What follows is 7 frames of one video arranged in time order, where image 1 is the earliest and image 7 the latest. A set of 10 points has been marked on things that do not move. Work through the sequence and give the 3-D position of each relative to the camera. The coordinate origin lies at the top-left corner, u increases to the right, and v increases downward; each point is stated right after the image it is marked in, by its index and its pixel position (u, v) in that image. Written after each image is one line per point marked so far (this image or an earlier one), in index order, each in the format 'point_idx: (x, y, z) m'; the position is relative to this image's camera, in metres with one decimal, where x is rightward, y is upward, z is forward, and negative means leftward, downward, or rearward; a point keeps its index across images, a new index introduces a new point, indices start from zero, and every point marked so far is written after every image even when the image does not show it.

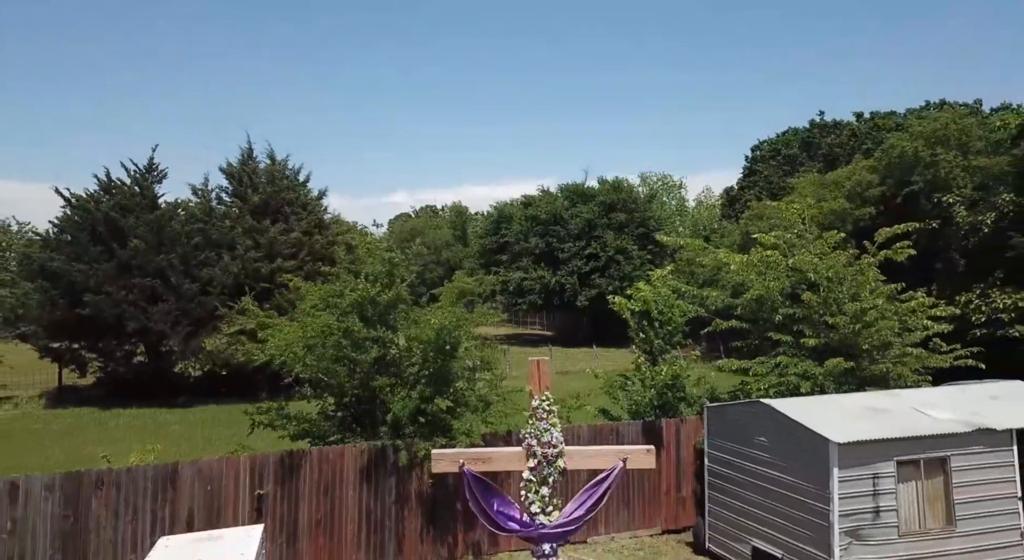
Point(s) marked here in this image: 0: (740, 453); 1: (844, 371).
0: (+3.0, -2.2, +9.7) m
1: (+4.9, -1.3, +11.3) m
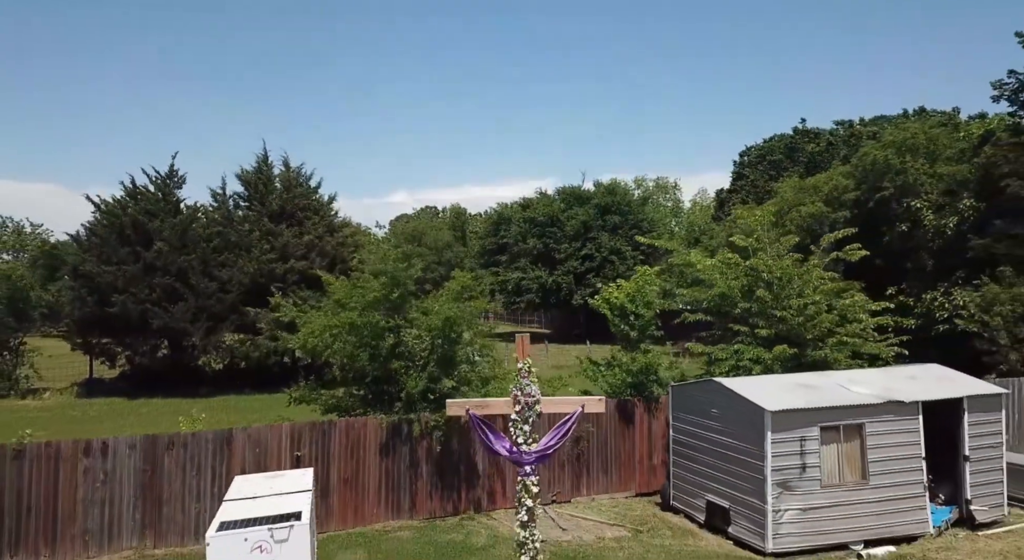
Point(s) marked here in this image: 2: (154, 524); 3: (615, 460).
0: (+2.9, -2.2, +11.7) m
1: (+4.9, -1.3, +13.2) m
2: (-4.8, -3.3, +10.2) m
3: (+1.8, -3.1, +12.8) m
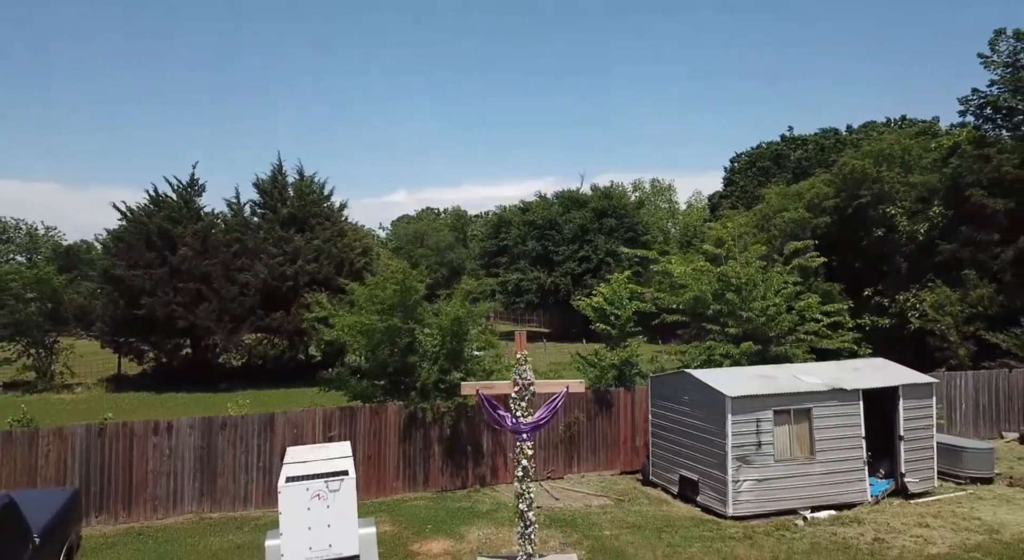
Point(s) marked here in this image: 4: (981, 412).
0: (+2.9, -2.3, +13.6) m
1: (+4.9, -1.4, +15.1) m
2: (-4.8, -3.4, +12.1) m
3: (+1.8, -3.2, +14.7) m
4: (+11.3, -3.1, +18.1) m
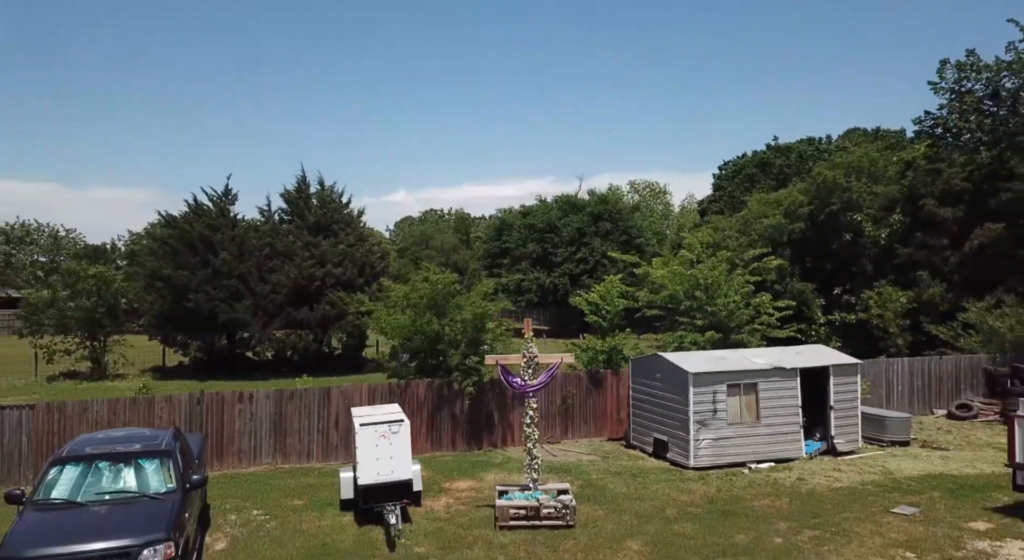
0: (+3.1, -2.4, +16.9) m
1: (+5.0, -1.4, +18.4) m
2: (-4.6, -3.4, +15.4) m
3: (+1.9, -3.2, +18.0) m
4: (+11.4, -3.1, +21.3) m
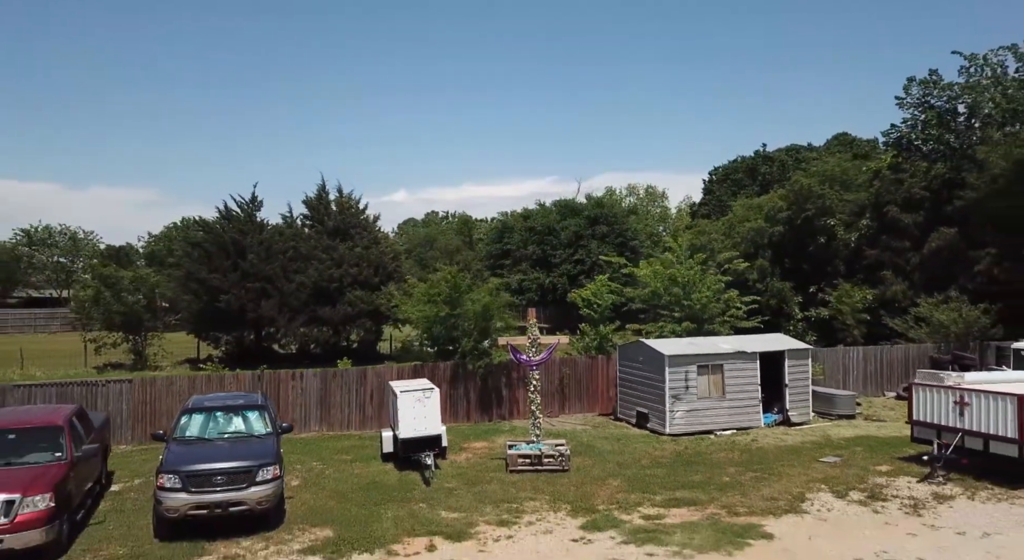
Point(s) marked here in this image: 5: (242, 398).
0: (+3.2, -2.3, +20.0) m
1: (+5.2, -1.4, +21.6) m
2: (-4.5, -3.4, +18.5) m
3: (+2.1, -3.1, +21.1) m
4: (+11.6, -3.1, +24.5) m
5: (-4.5, -2.0, +12.7) m
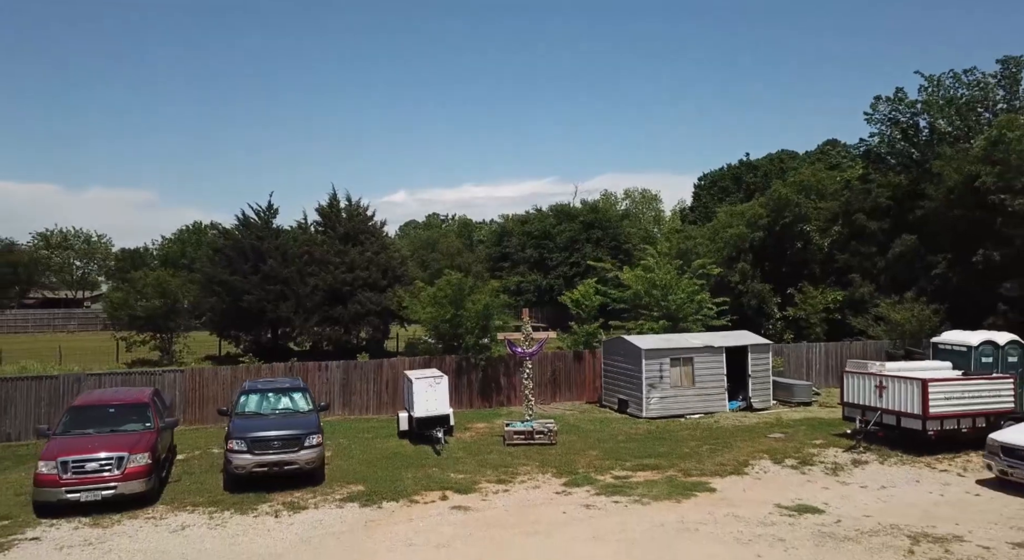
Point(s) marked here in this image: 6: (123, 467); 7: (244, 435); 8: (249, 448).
0: (+3.1, -2.4, +22.8) m
1: (+5.1, -1.5, +24.4) m
2: (-4.6, -3.5, +21.3) m
3: (+2.0, -3.3, +24.0) m
4: (+11.5, -3.2, +27.3) m
5: (-4.6, -2.1, +15.5) m
6: (-6.4, -3.0, +12.3) m
7: (-4.8, -2.8, +13.6) m
8: (-4.7, -3.0, +13.5) m
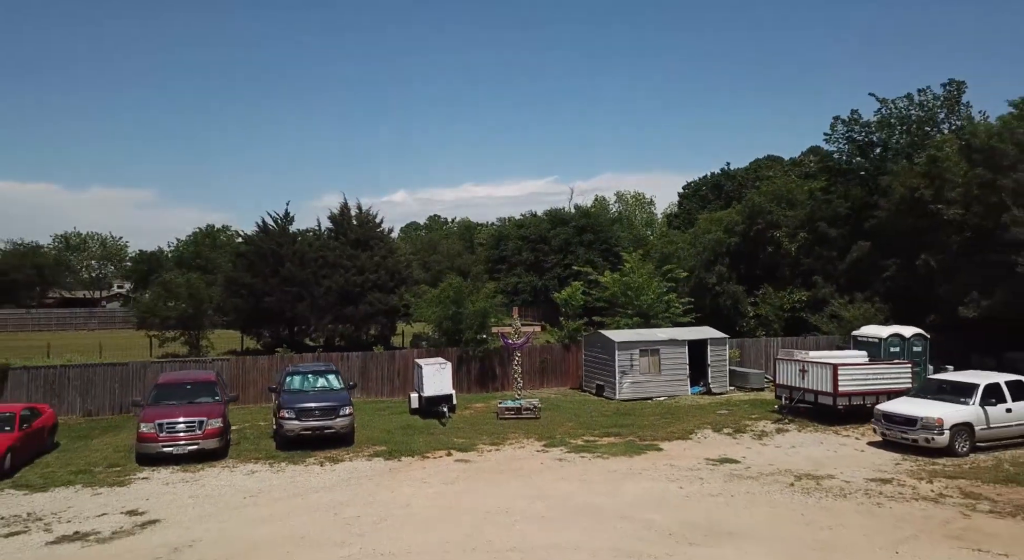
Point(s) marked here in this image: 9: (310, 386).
0: (+2.9, -2.5, +26.5) m
1: (+4.8, -1.6, +28.1) m
2: (-4.8, -3.6, +25.0) m
3: (+1.8, -3.3, +27.7) m
4: (+11.2, -3.3, +31.0) m
5: (-4.8, -2.2, +19.3) m
6: (-6.6, -3.2, +16.1) m
7: (-5.0, -2.9, +17.3) m
8: (-4.9, -3.1, +17.2) m
9: (-4.9, -2.6, +18.4) m
